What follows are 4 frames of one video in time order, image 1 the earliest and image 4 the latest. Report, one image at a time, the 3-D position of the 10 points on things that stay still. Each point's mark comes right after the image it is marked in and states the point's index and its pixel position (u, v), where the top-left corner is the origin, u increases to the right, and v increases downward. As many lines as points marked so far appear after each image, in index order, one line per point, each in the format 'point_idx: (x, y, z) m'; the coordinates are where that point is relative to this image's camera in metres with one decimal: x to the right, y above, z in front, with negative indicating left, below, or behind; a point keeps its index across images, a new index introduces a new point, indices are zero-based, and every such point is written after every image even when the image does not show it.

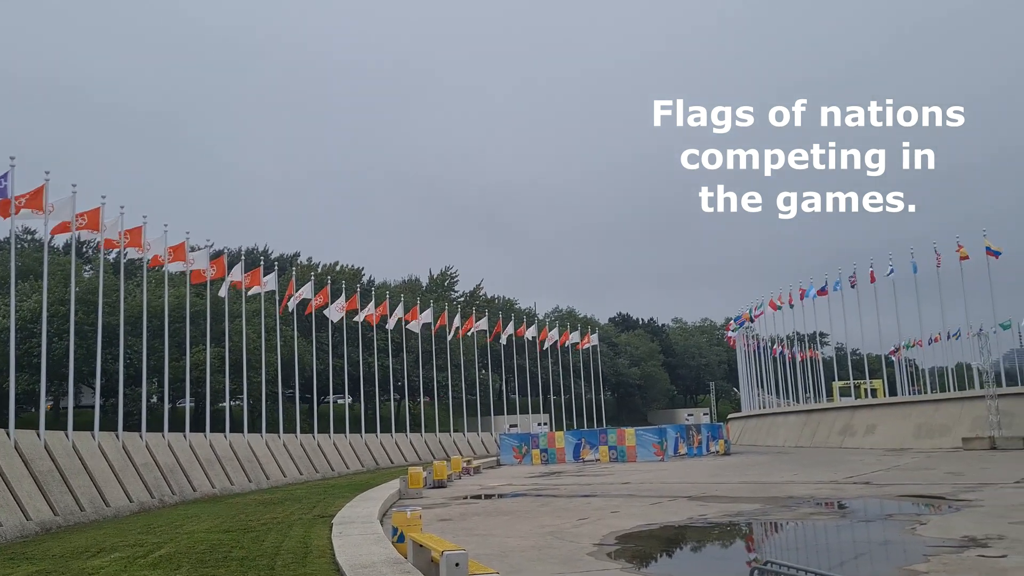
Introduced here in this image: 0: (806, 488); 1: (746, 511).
0: (+9.8, -6.8, +19.4) m
1: (+7.8, -7.4, +19.3) m
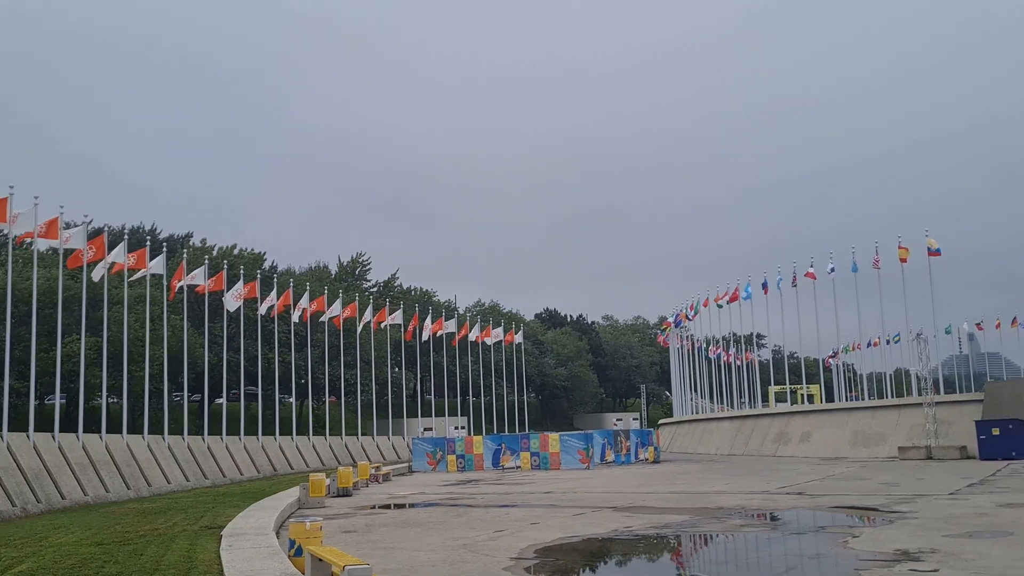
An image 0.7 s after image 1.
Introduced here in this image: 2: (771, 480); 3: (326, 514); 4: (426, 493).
0: (+7.1, -6.7, +18.3) m
1: (+5.0, -7.3, +18.0) m
2: (+8.8, -6.7, +19.9) m
3: (-5.7, -7.0, +17.9) m
4: (-2.8, -6.6, +18.9) m
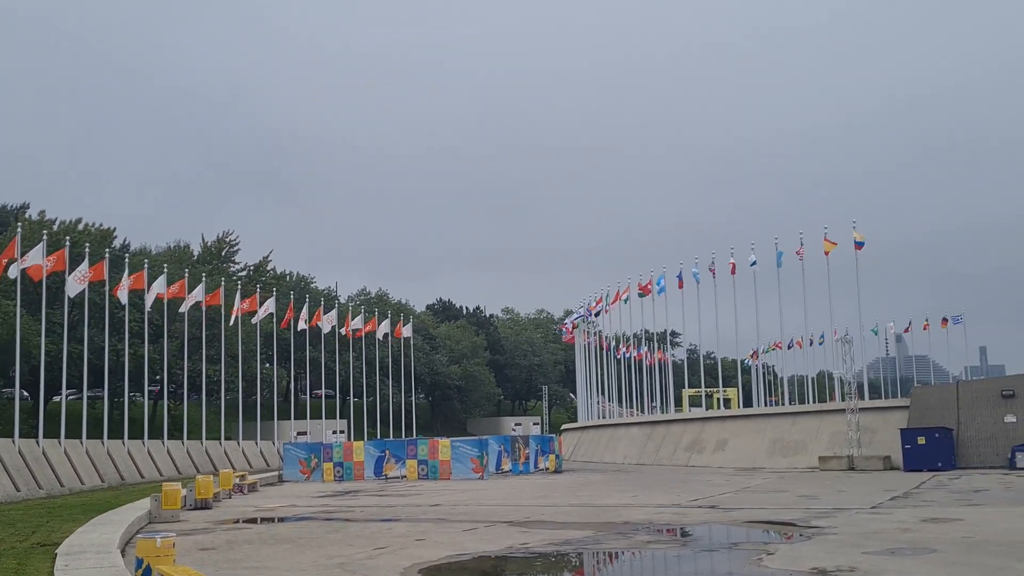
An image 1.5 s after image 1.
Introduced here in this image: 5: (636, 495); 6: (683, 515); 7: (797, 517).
0: (+3.9, -6.5, +16.7) m
1: (+1.8, -7.0, +16.3) m
2: (+5.5, -6.5, +18.4) m
3: (-8.9, -6.5, +15.7) m
4: (-6.1, -6.2, +16.9) m
5: (+3.9, -6.4, +18.0) m
6: (+4.9, -6.5, +16.5) m
7: (+8.0, -6.5, +16.4) m
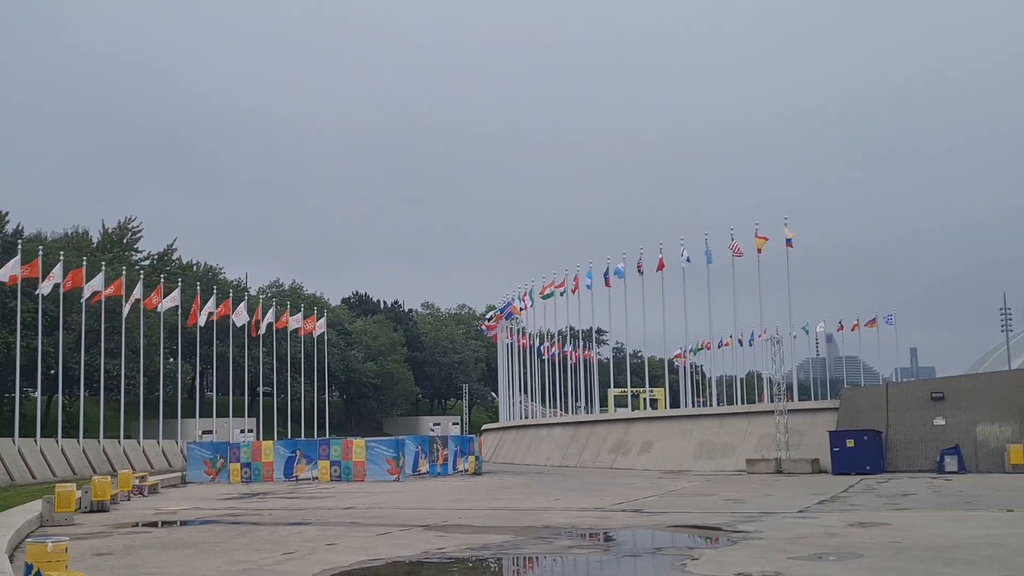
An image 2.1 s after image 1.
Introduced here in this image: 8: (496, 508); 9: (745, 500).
0: (+1.6, -6.4, +16.1) m
1: (-0.4, -6.9, +15.7) m
2: (+3.2, -6.4, +17.8) m
3: (-11.1, -6.3, +14.8) m
4: (-8.3, -6.0, +16.1) m
5: (+1.6, -6.2, +17.5) m
6: (+2.6, -6.4, +16.0) m
7: (+5.8, -6.4, +15.9) m
8: (-0.3, -6.3, +16.6) m
9: (+6.8, -6.2, +17.0) m
